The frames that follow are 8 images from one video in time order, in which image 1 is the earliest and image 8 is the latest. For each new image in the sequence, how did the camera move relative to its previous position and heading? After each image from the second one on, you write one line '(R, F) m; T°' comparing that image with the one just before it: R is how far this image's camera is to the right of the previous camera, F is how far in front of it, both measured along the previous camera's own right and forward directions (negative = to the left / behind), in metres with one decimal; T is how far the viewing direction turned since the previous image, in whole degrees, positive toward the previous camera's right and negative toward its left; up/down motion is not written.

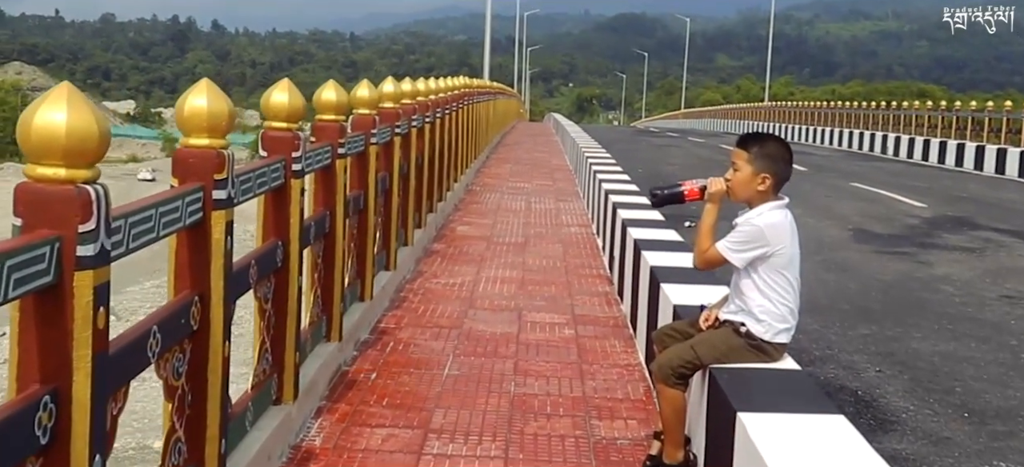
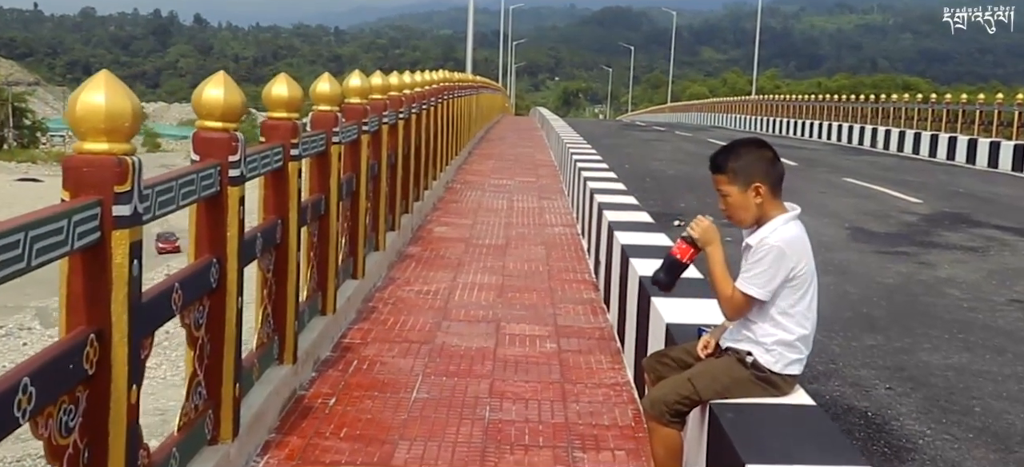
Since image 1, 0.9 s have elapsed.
(+0.1, +0.5) m; +1°
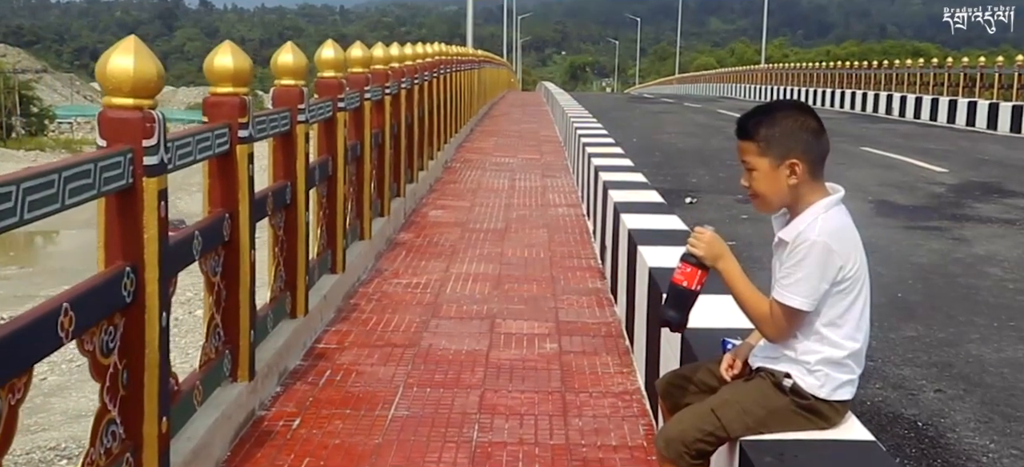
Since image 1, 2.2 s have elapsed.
(+0.1, +0.7) m; -1°
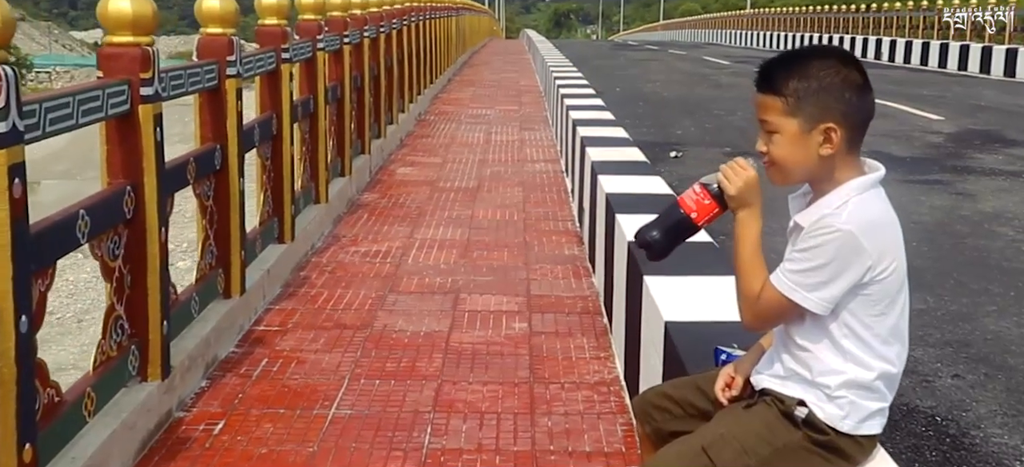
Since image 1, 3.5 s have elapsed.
(+0.1, +0.6) m; +1°
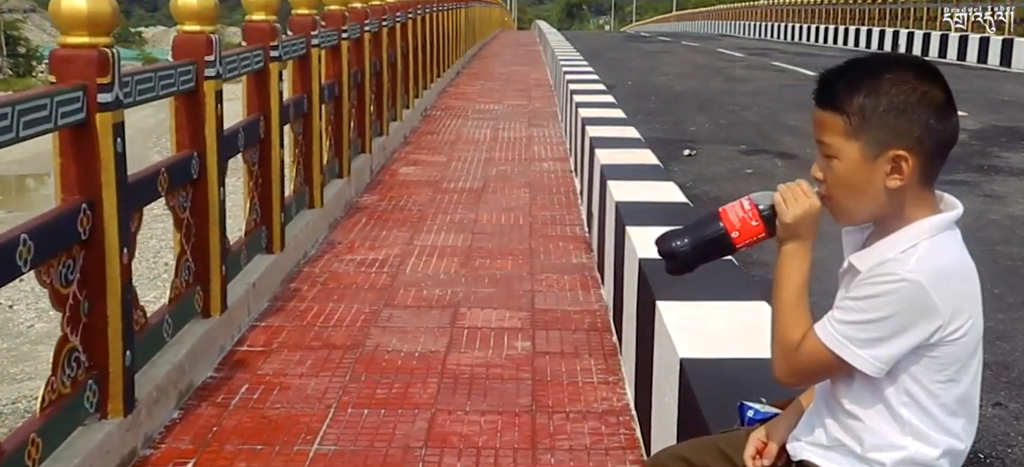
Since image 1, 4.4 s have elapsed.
(0.0, +0.3) m; -1°
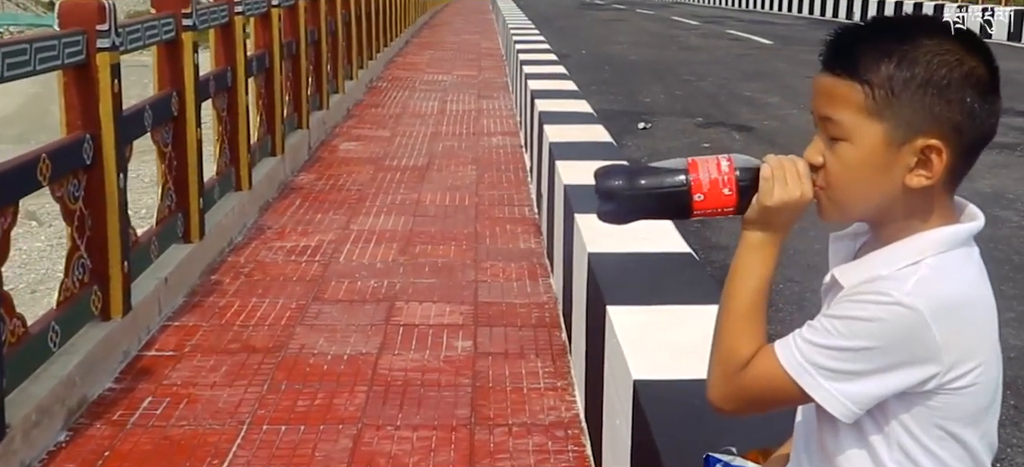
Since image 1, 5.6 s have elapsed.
(+0.1, +0.4) m; +2°
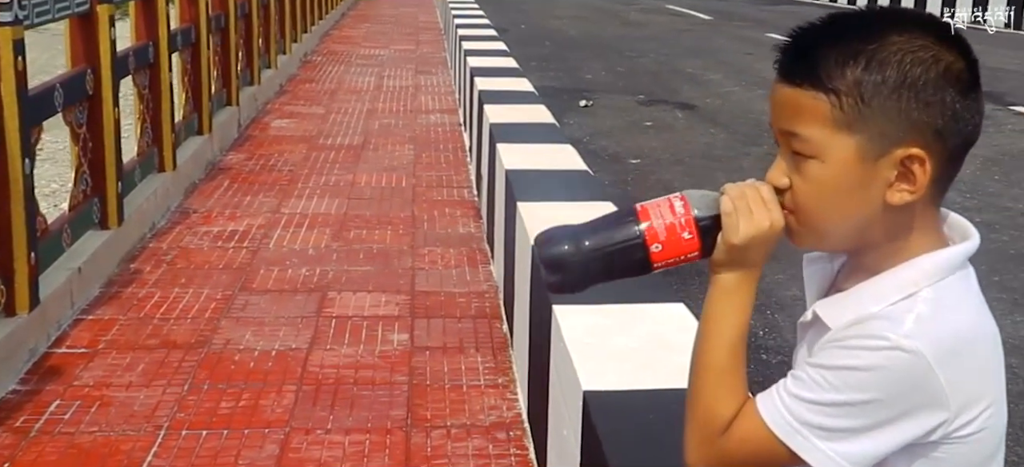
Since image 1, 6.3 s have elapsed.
(0.0, +0.2) m; +3°
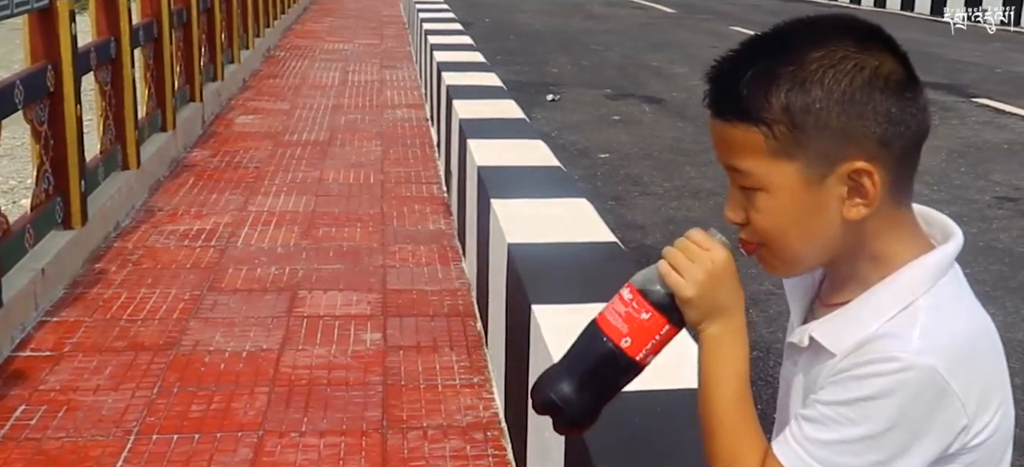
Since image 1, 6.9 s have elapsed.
(0.0, 0.0) m; +2°
